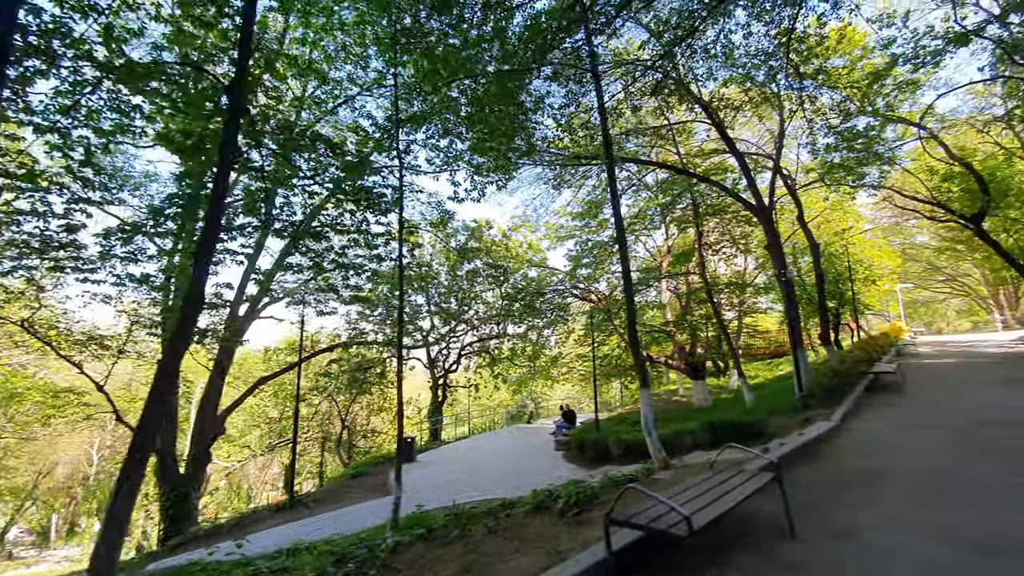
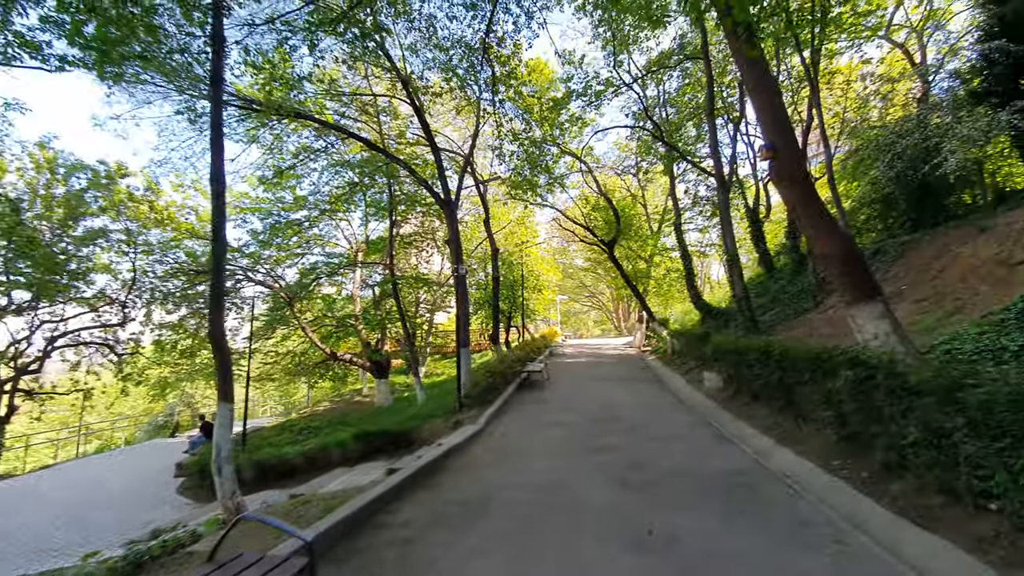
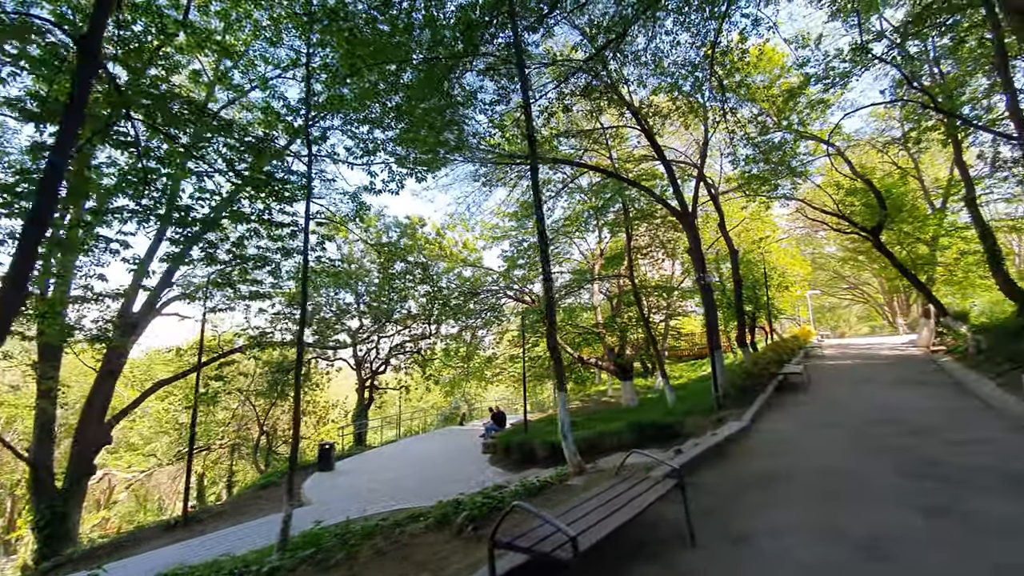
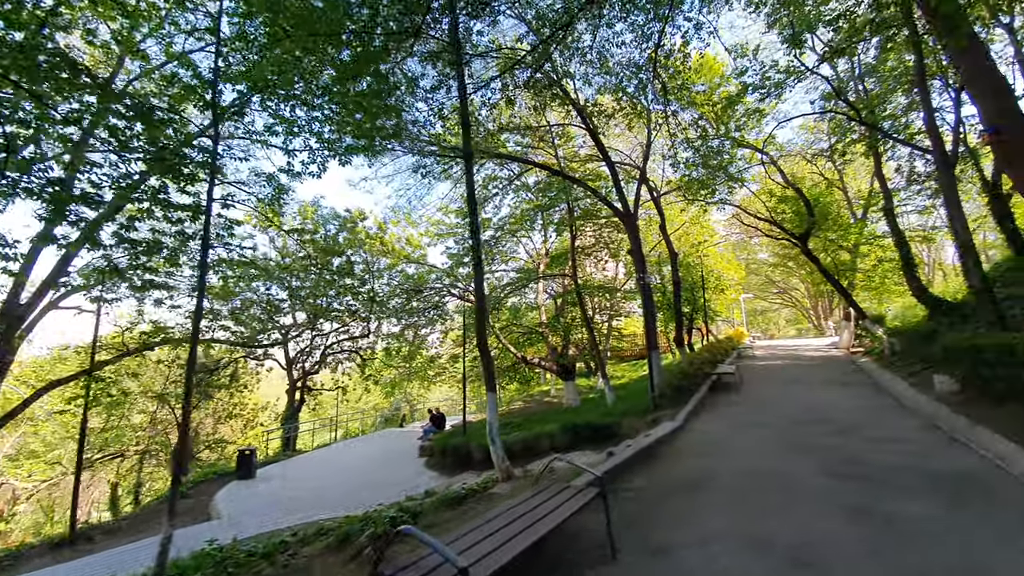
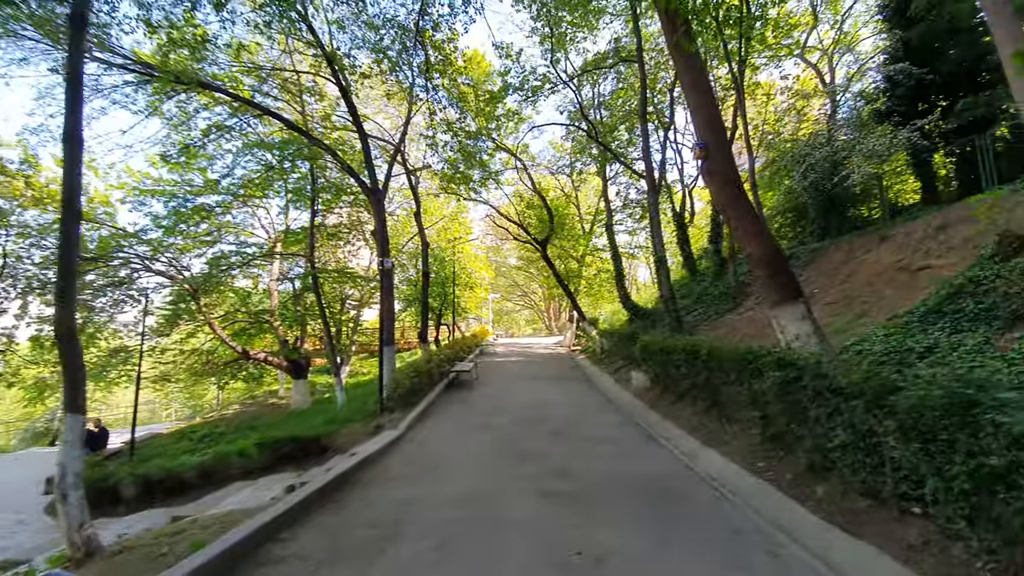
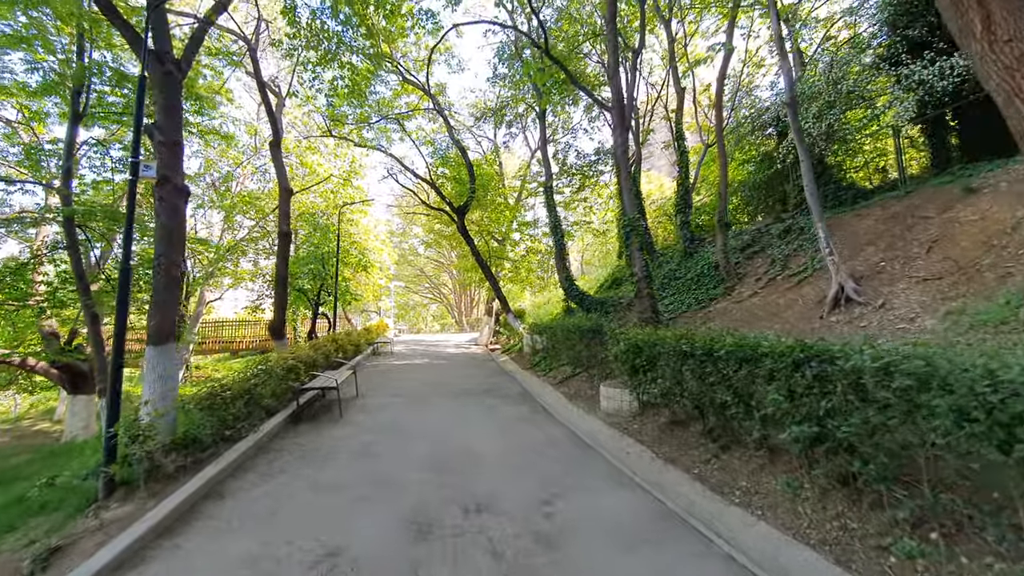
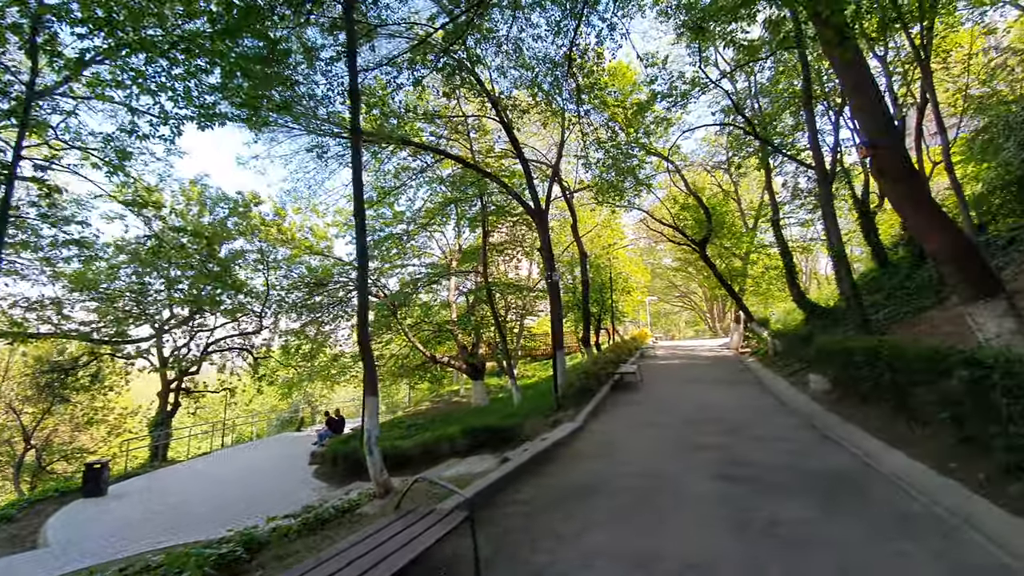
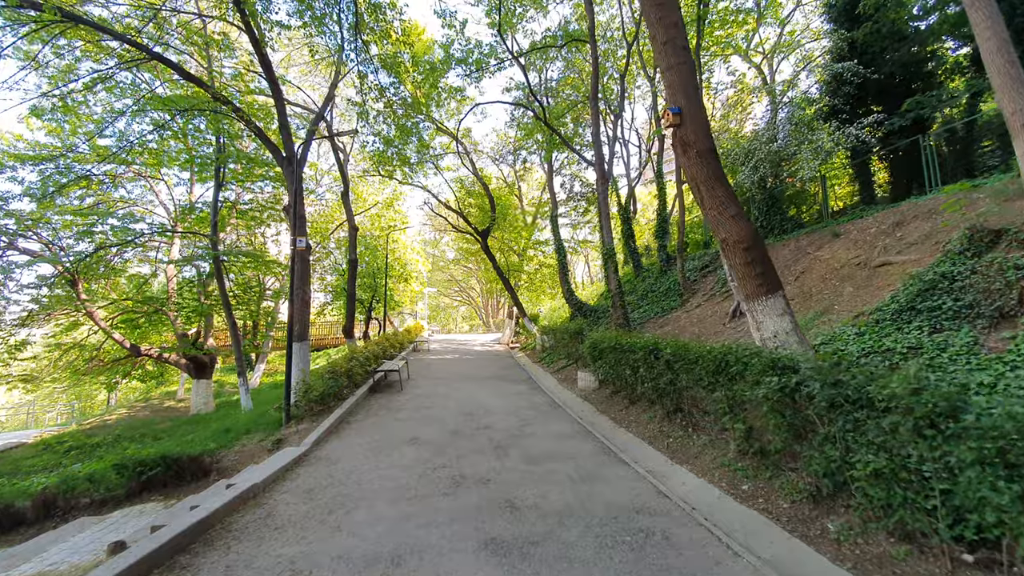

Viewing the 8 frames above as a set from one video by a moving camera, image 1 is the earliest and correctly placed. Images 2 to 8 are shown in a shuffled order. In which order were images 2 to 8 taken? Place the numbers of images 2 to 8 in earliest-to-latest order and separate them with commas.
3, 4, 7, 2, 5, 8, 6
